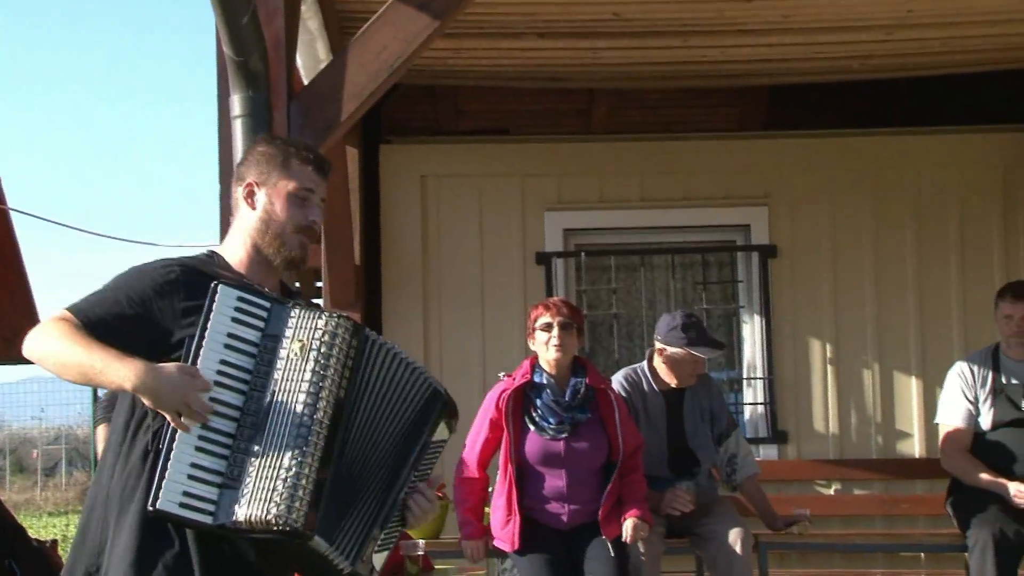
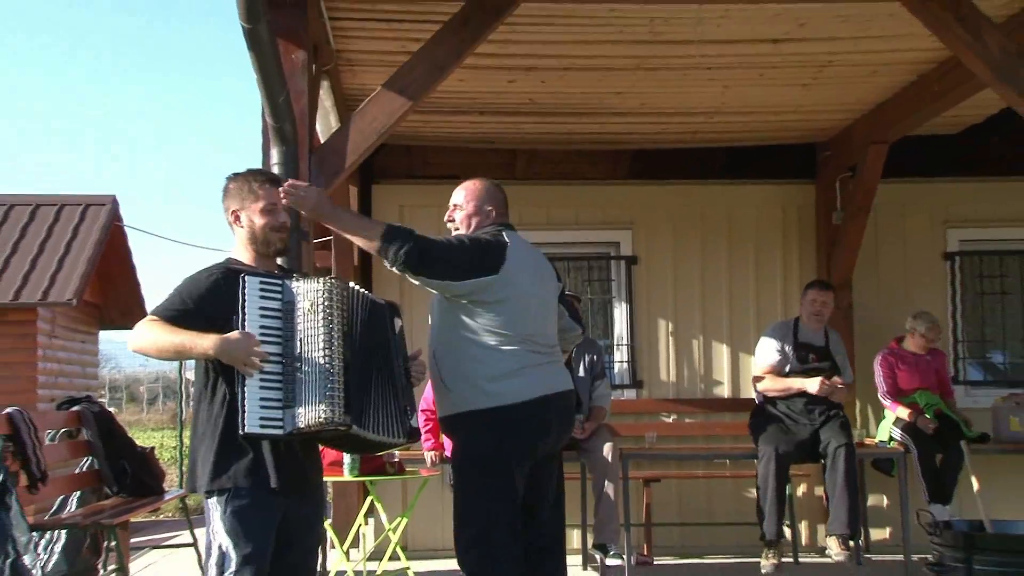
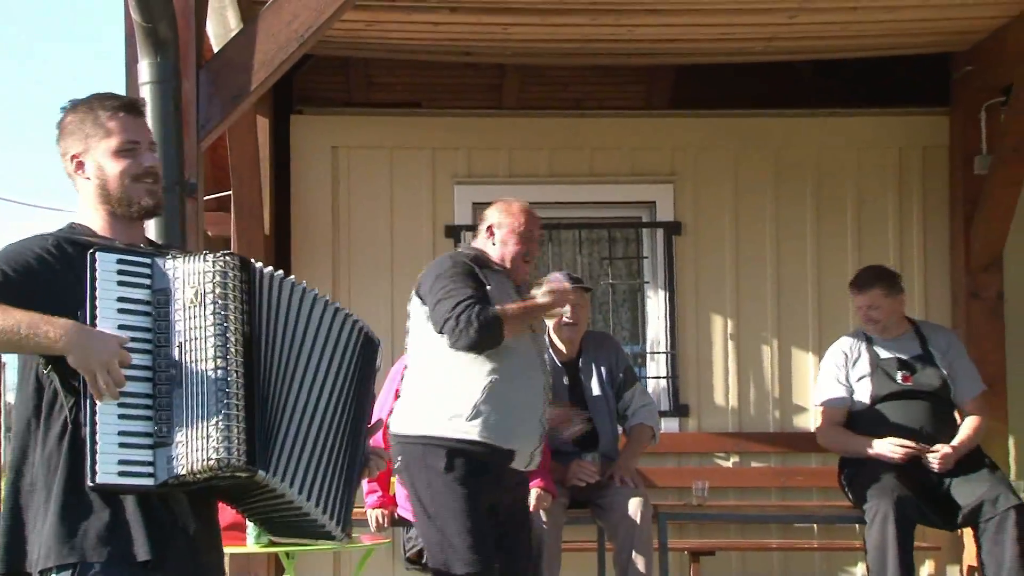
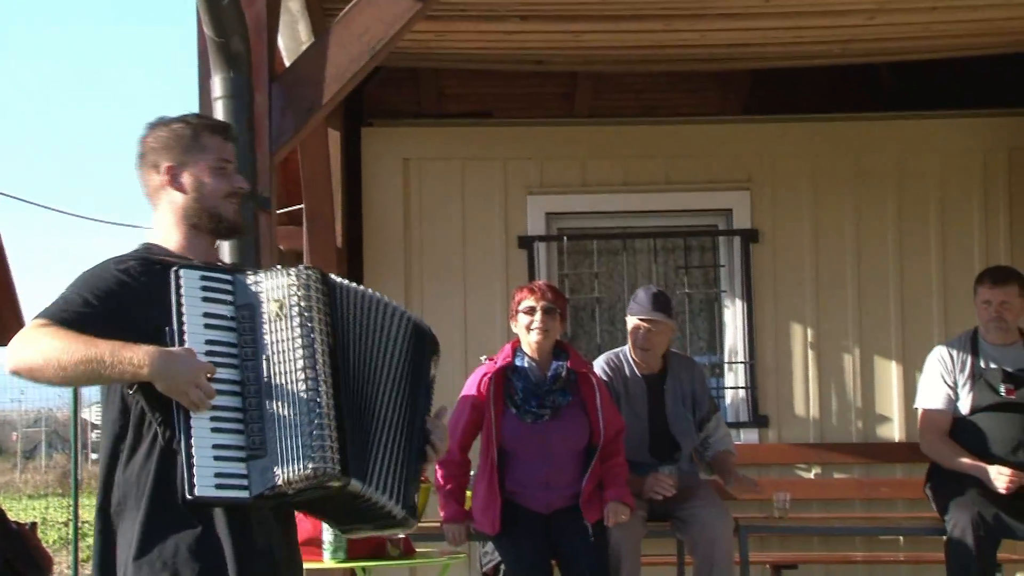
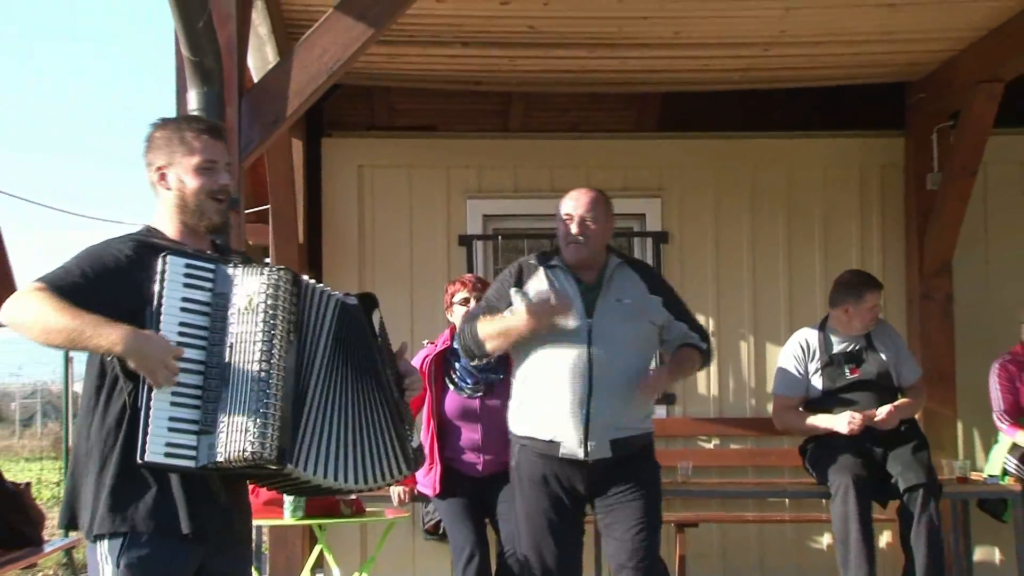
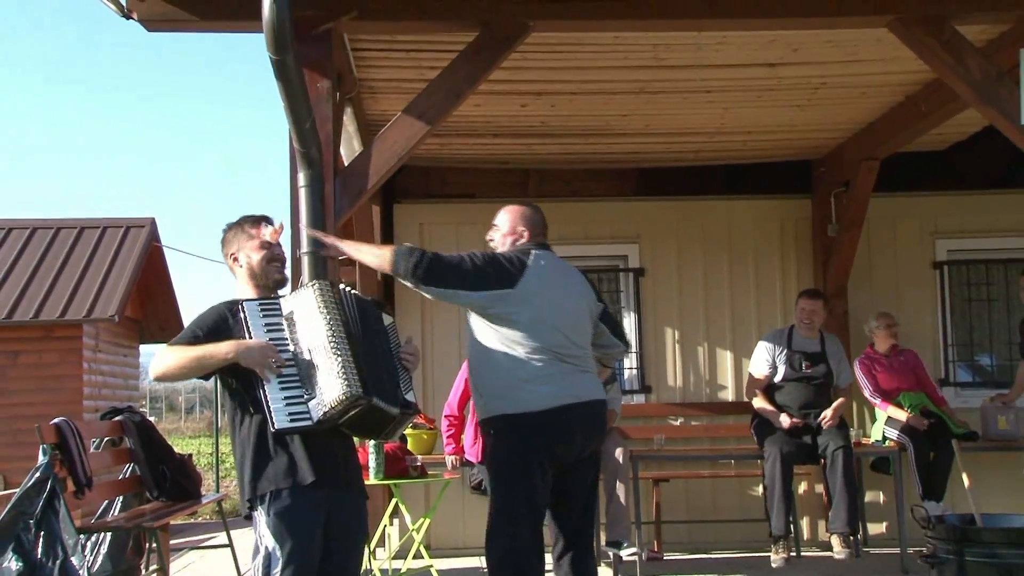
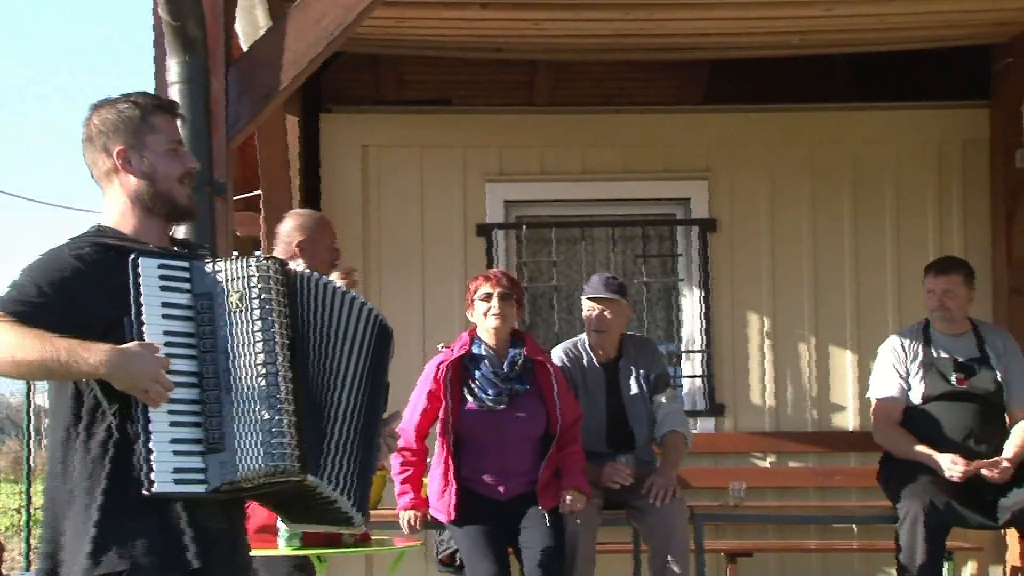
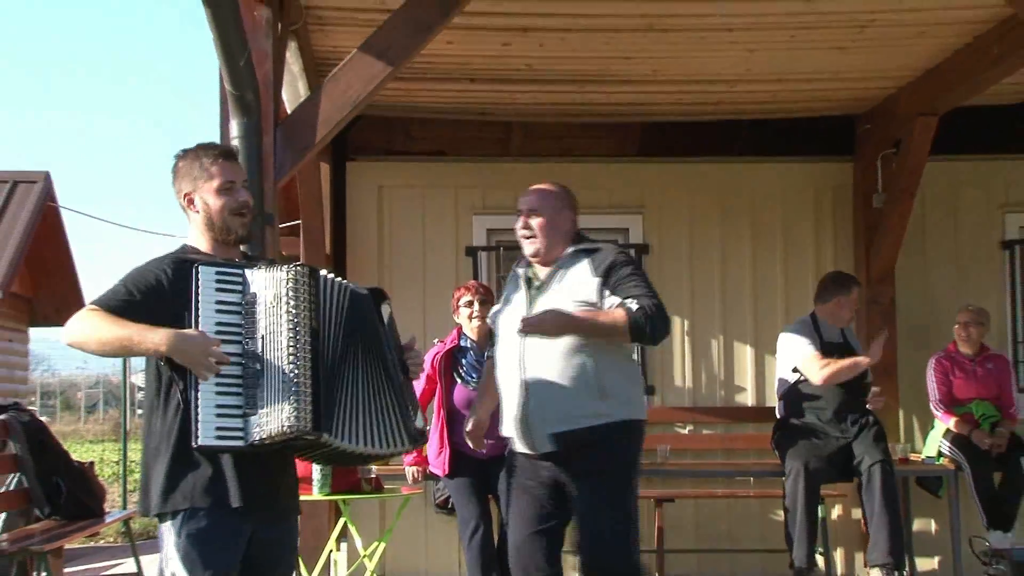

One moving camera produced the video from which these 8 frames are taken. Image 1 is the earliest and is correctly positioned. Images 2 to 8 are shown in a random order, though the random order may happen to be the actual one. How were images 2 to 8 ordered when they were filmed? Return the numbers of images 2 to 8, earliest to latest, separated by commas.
4, 7, 3, 5, 8, 2, 6
